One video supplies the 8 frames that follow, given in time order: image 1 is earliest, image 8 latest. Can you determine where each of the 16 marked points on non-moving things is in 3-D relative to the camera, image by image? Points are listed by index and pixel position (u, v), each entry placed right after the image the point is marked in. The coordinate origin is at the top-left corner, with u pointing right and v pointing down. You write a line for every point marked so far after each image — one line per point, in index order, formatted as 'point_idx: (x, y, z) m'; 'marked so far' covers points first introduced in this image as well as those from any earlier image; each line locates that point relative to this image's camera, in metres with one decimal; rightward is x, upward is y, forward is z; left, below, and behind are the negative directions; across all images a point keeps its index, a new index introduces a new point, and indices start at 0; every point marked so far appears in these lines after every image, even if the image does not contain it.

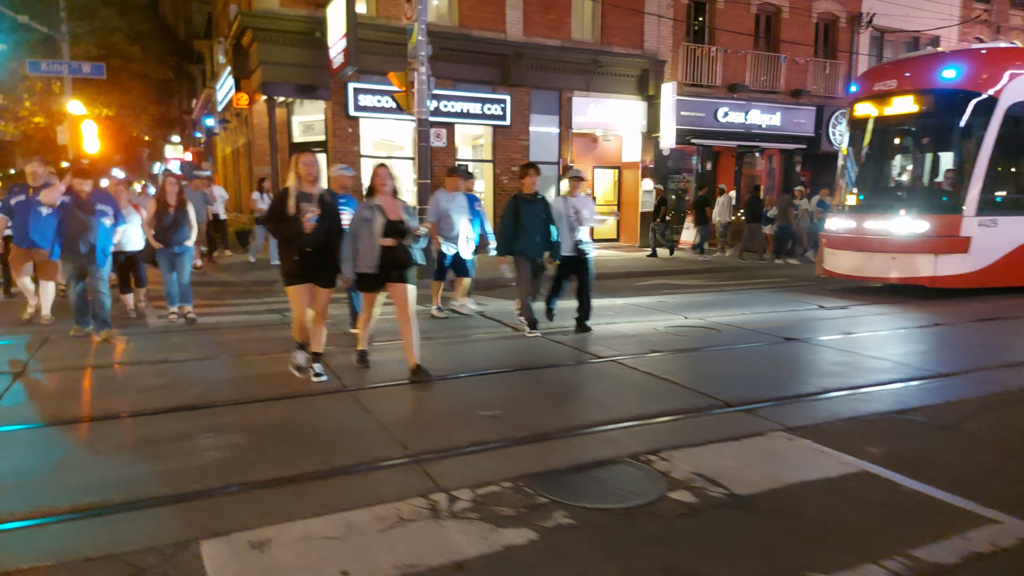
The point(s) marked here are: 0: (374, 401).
0: (-1.0, -0.9, +5.4) m
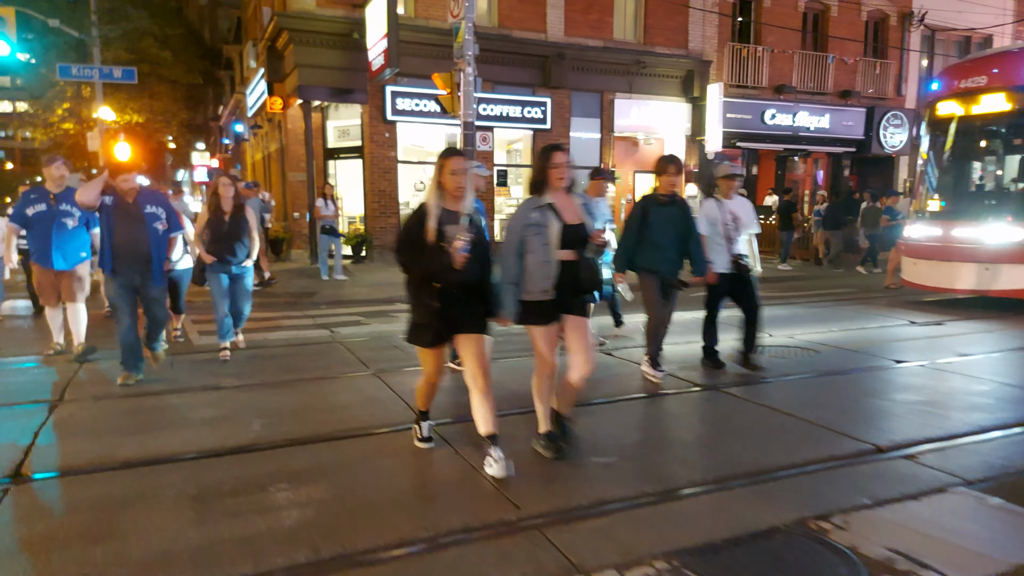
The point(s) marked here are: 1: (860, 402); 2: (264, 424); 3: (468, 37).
0: (-0.3, -1.0, +4.7) m
1: (+2.8, -0.9, +5.9) m
2: (-1.8, -1.0, +5.2) m
3: (-0.8, +4.5, +13.4) m
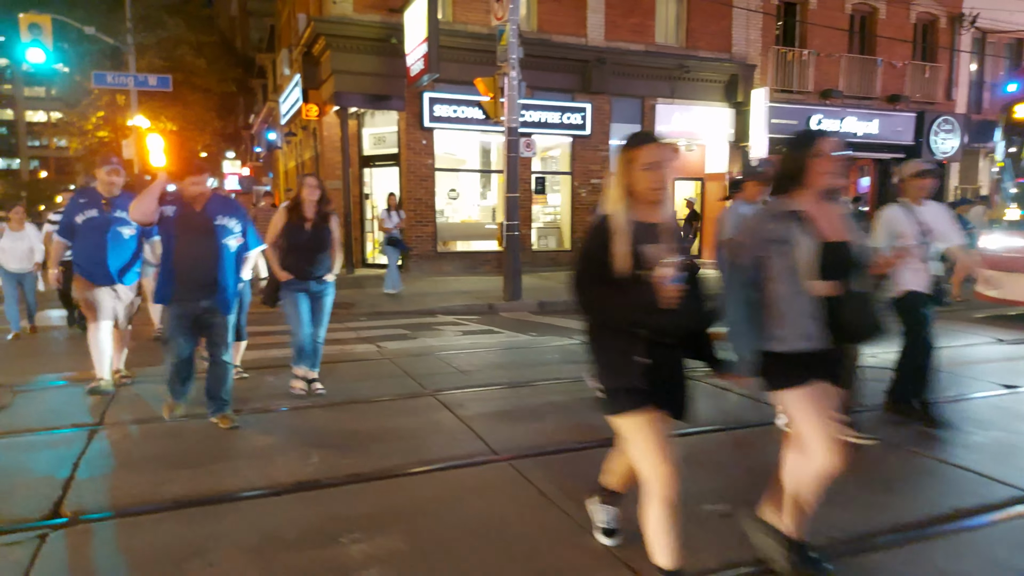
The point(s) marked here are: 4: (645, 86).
0: (+0.2, -1.1, +4.1) m
1: (+3.4, -1.0, +5.3) m
2: (-1.2, -1.1, +4.7) m
3: (0.0, +4.3, +12.9) m
4: (+3.5, +5.3, +19.5) m
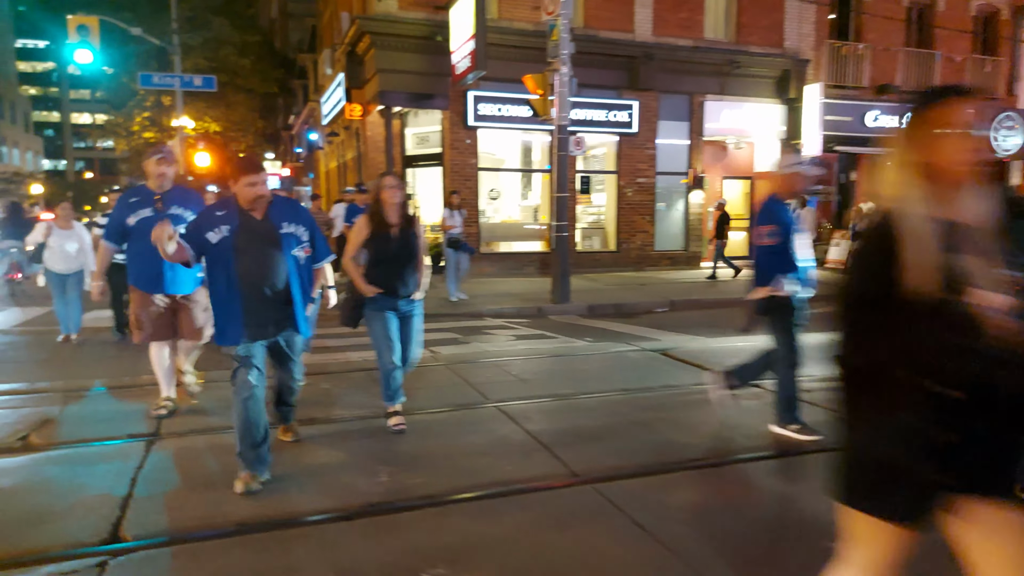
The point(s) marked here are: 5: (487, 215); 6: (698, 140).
0: (+0.7, -1.2, +3.8) m
1: (+3.9, -1.1, +4.8) m
2: (-0.7, -1.1, +4.4) m
3: (+0.9, +4.3, +12.6) m
4: (+4.7, +5.3, +18.9) m
5: (-0.6, +1.8, +18.1) m
6: (+4.9, +3.9, +19.3) m
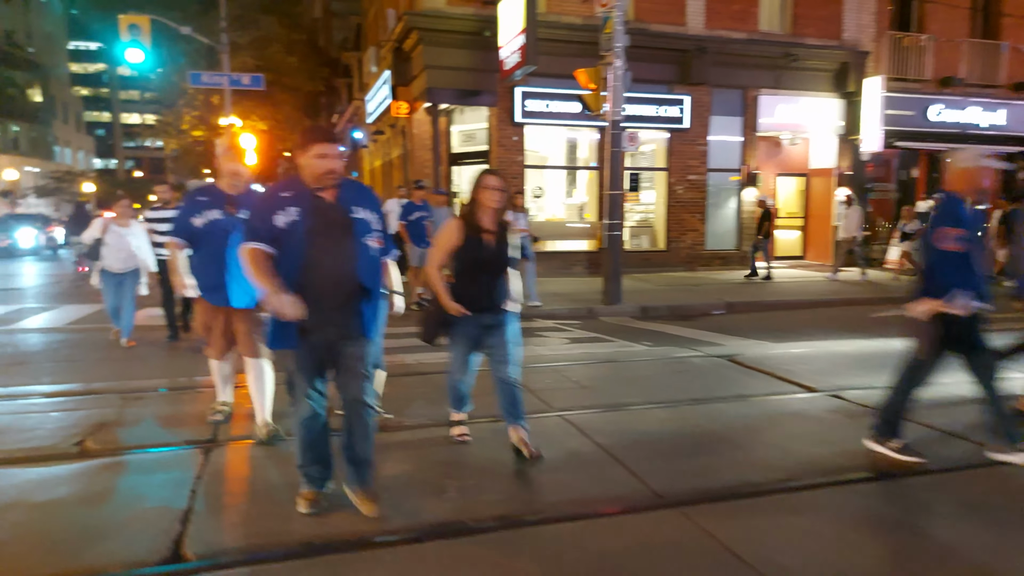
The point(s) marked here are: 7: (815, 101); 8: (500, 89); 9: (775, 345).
0: (+1.1, -1.2, +3.4) m
1: (+4.3, -1.2, +4.3) m
2: (-0.3, -1.1, +4.2) m
3: (+1.8, +4.3, +12.2) m
4: (+5.9, +5.3, +18.4) m
5: (+0.5, +1.8, +17.8) m
6: (+6.1, +3.8, +18.7) m
7: (+7.9, +4.9, +19.4) m
8: (-0.3, +4.6, +16.9) m
9: (+3.1, -0.7, +8.8) m
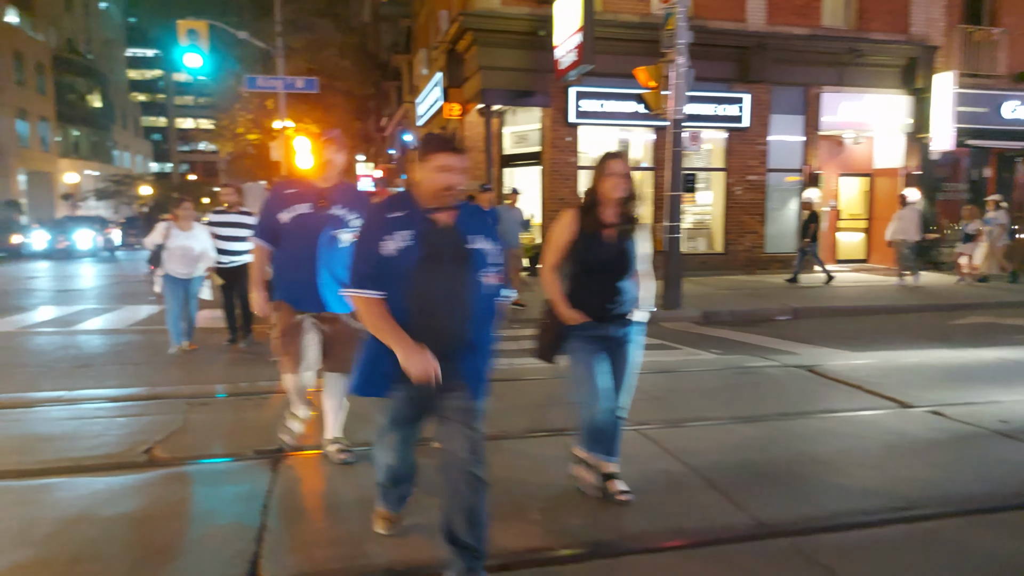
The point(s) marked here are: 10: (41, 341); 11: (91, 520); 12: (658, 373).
0: (+1.5, -1.3, +3.1) m
1: (+4.8, -1.2, +3.8) m
2: (+0.2, -1.2, +3.9) m
3: (+2.7, +4.2, +11.8) m
4: (+7.2, +5.2, +17.7) m
5: (+1.8, +1.7, +17.5) m
6: (+7.4, +3.7, +18.1) m
7: (+9.3, +4.8, +18.6) m
8: (+0.9, +4.5, +16.6) m
9: (+3.8, -0.8, +8.3) m
10: (-6.1, -0.7, +9.6) m
11: (-2.2, -1.2, +3.9) m
12: (+1.5, -0.9, +7.7) m
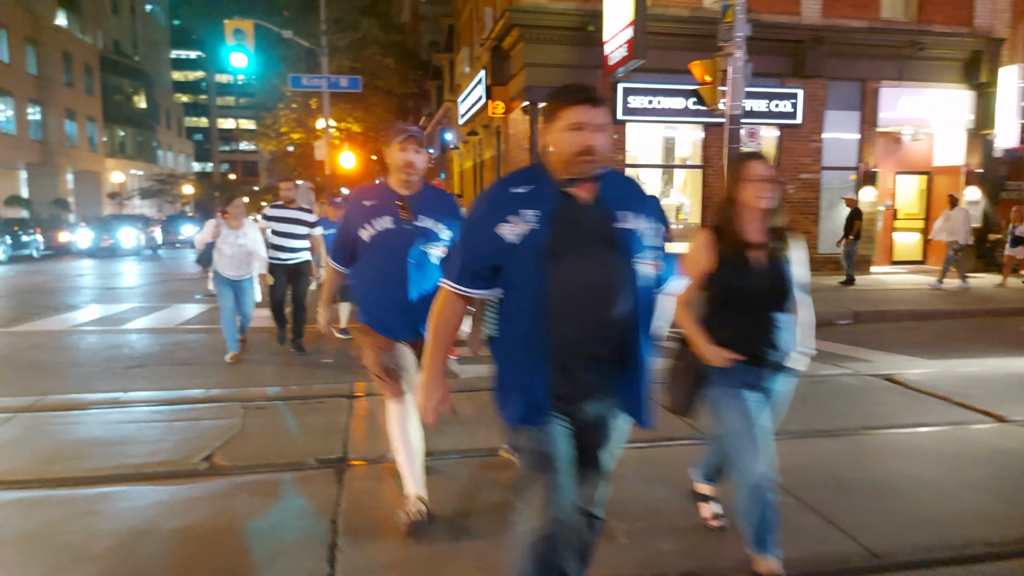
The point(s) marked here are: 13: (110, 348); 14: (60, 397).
0: (+1.9, -1.3, +2.8) m
1: (+5.2, -1.3, +3.3) m
2: (+0.6, -1.2, +3.6) m
3: (+3.5, +4.2, +11.4) m
4: (+8.2, +5.1, +17.1) m
5: (+2.8, +1.7, +17.1) m
6: (+8.5, +3.7, +17.5) m
7: (+10.4, +4.7, +17.9) m
8: (+2.0, +4.5, +16.3) m
9: (+4.5, -0.8, +7.8) m
10: (-5.4, -0.7, +9.6) m
11: (-1.8, -1.2, +3.7) m
12: (+2.1, -0.9, +7.3) m
13: (-4.9, -0.7, +9.0) m
14: (-3.9, -0.9, +6.3) m
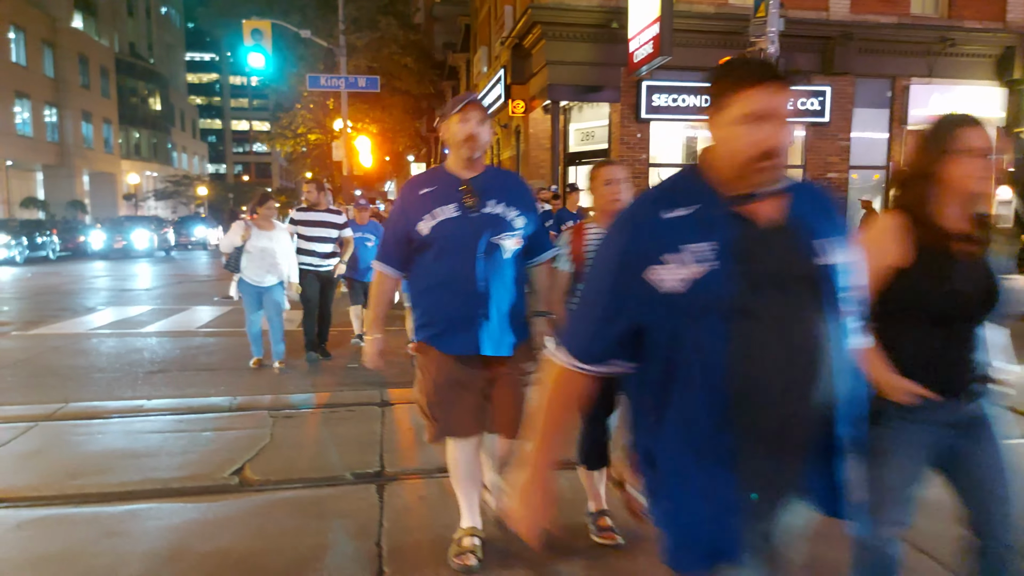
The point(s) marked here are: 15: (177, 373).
0: (+2.1, -1.3, +2.4) m
1: (+5.4, -1.3, +2.9) m
2: (+0.9, -1.2, +3.4) m
3: (+3.9, +4.1, +11.1) m
4: (+8.7, +5.1, +16.7) m
5: (+3.3, +1.6, +16.8) m
6: (+9.0, +3.6, +17.1) m
7: (+10.9, +4.7, +17.5) m
8: (+2.4, +4.4, +16.0) m
9: (+4.8, -0.8, +7.5) m
10: (-5.1, -0.7, +9.4) m
11: (-1.5, -1.3, +3.5) m
12: (+2.5, -1.0, +7.0) m
13: (-4.5, -0.8, +8.7) m
14: (-3.6, -1.0, +6.1) m
15: (-3.4, -0.9, +7.5) m
